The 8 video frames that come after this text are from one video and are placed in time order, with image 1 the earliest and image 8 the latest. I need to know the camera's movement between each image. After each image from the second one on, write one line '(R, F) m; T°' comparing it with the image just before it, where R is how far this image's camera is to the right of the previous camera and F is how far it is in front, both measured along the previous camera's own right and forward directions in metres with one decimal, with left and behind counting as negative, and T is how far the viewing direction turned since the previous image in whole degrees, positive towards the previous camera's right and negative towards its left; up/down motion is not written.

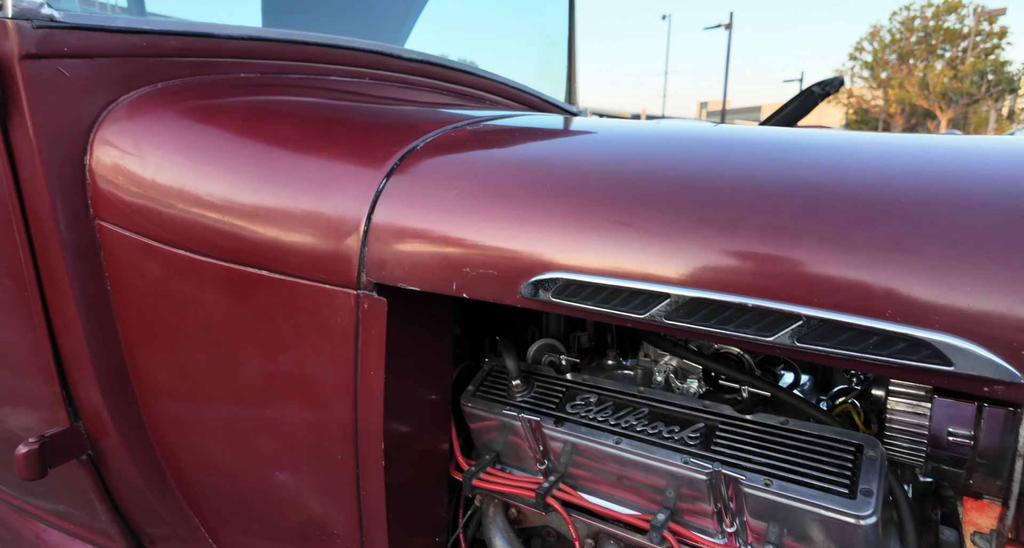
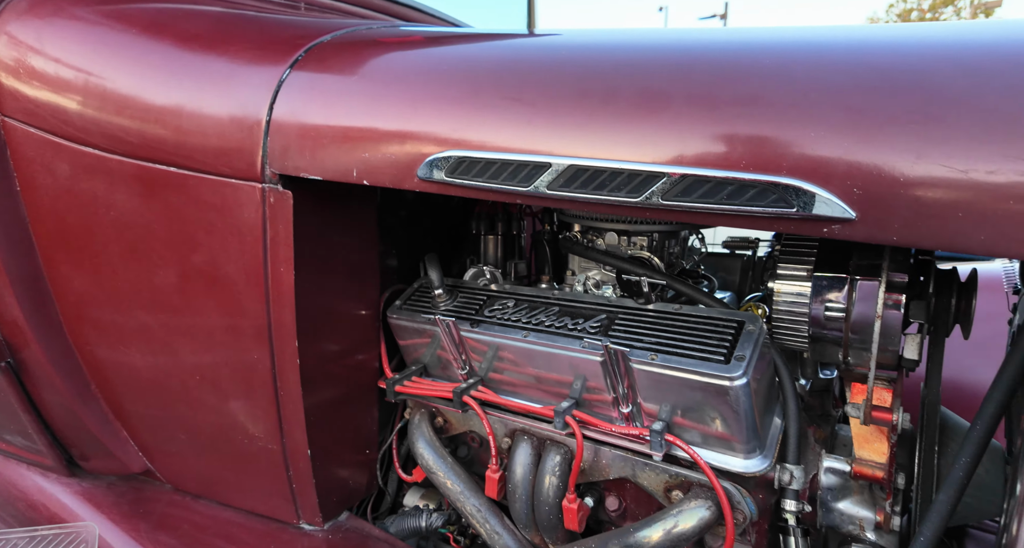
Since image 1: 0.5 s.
(+0.1, 0.0) m; +2°
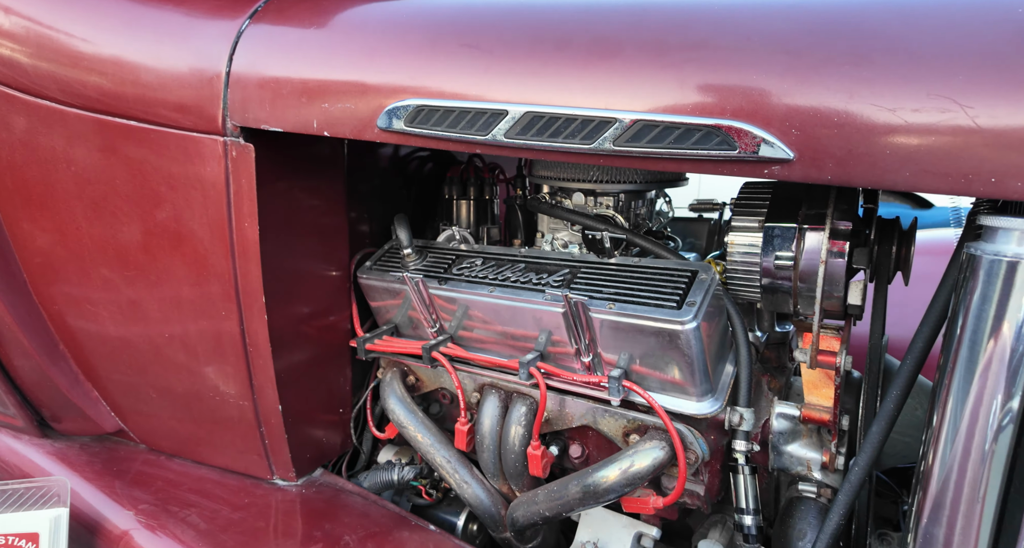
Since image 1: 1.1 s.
(0.0, 0.0) m; +2°
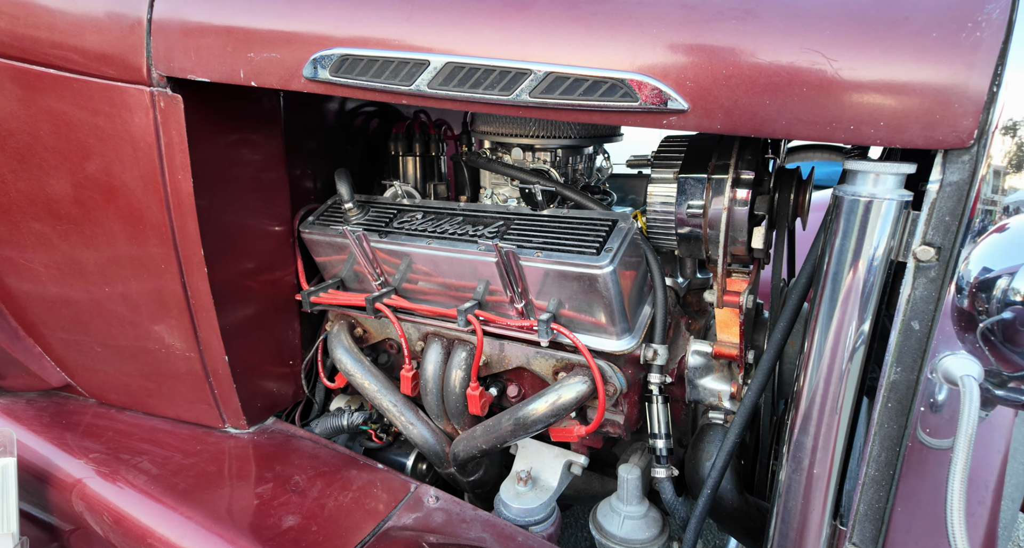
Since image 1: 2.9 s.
(0.0, -0.1) m; +3°
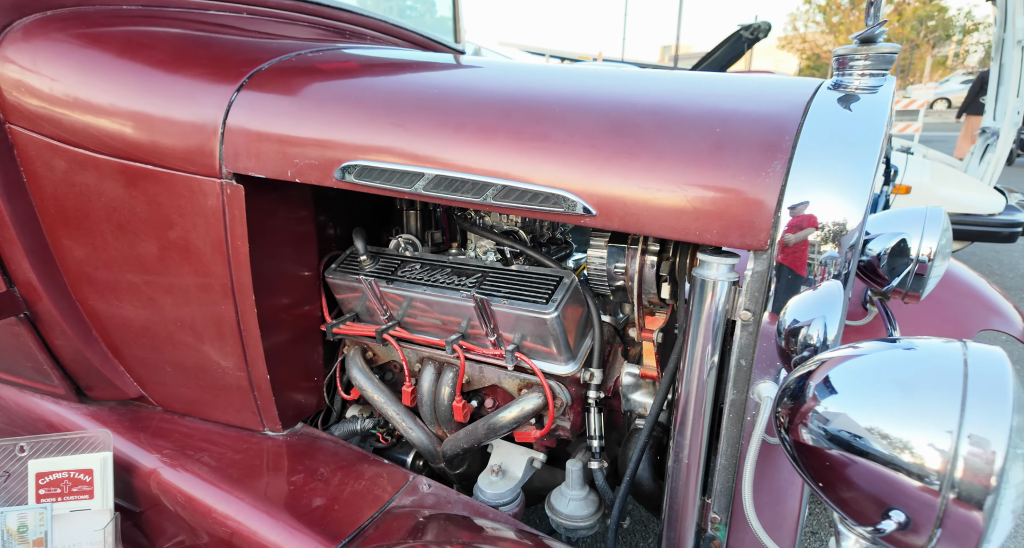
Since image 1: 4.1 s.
(+0.1, -0.3) m; 0°
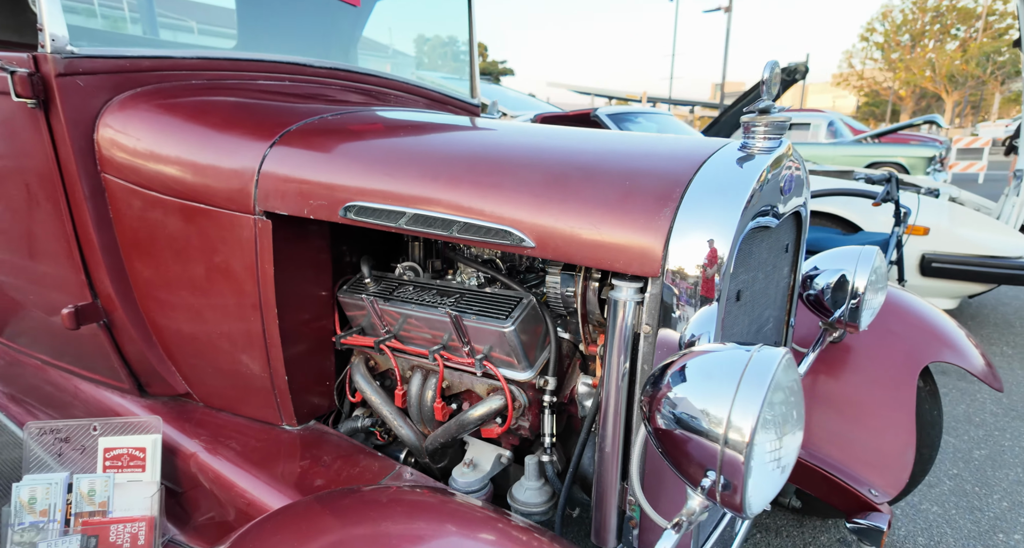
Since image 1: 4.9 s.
(+0.2, -0.3) m; -4°
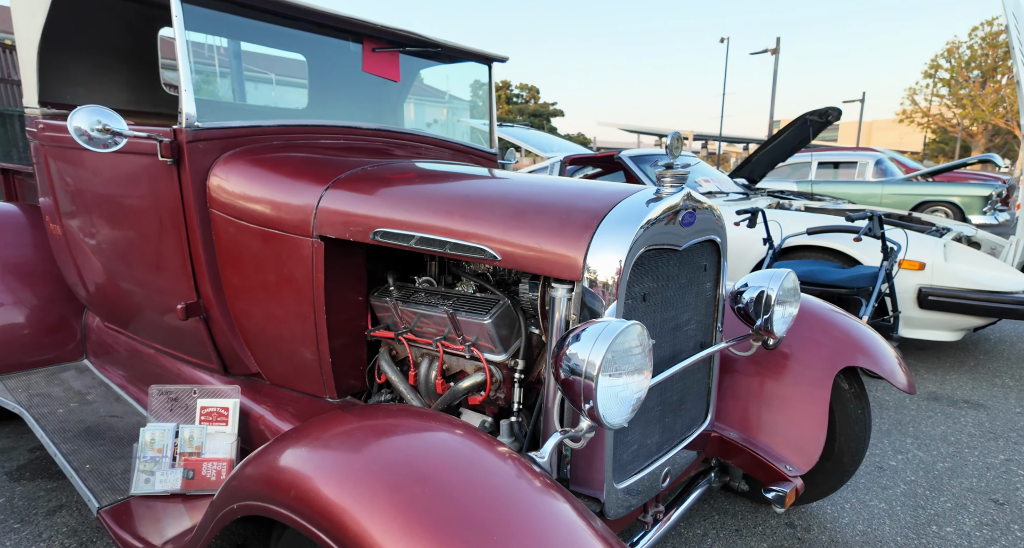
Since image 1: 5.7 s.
(+0.2, -0.5) m; -5°
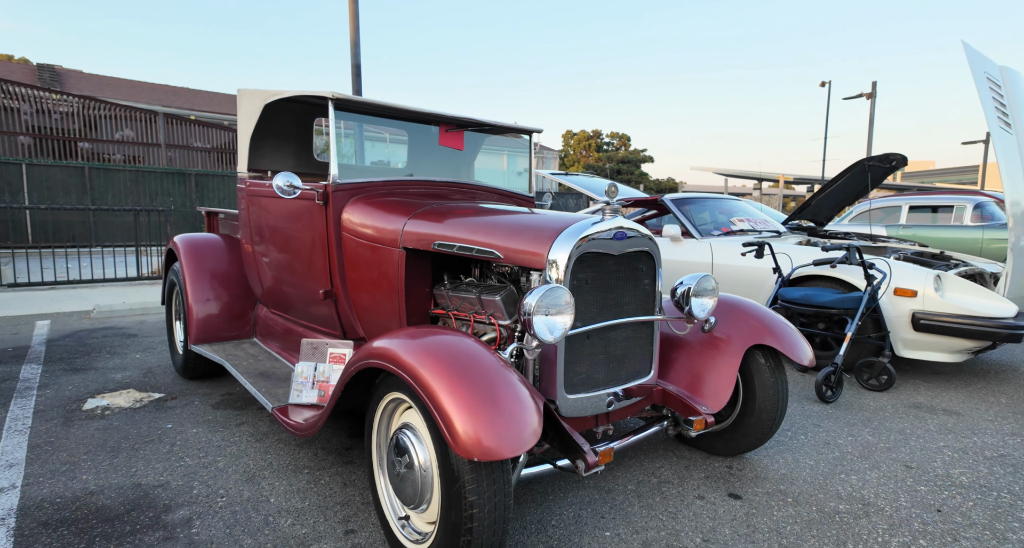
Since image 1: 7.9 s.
(+0.5, -1.2) m; -9°
